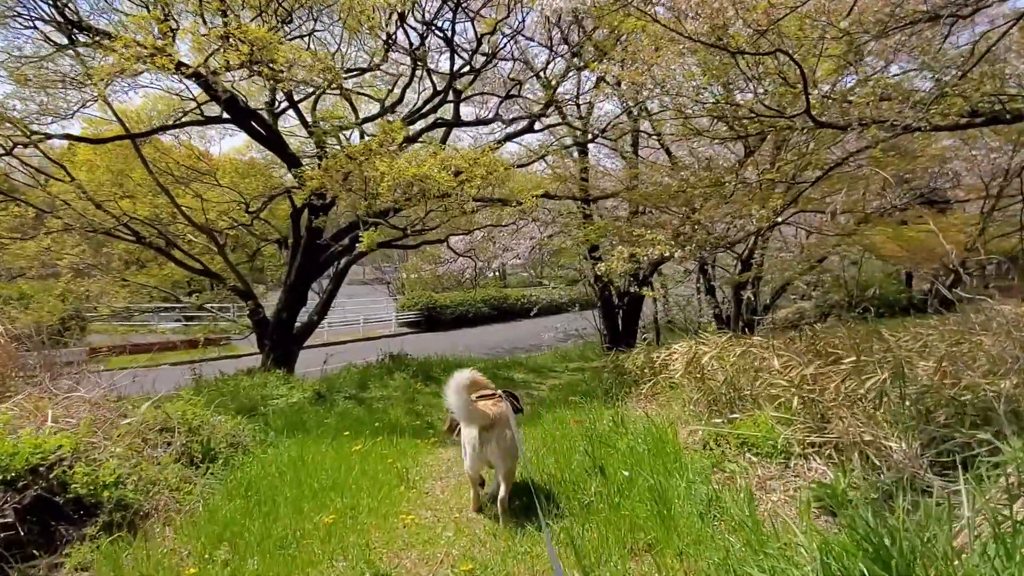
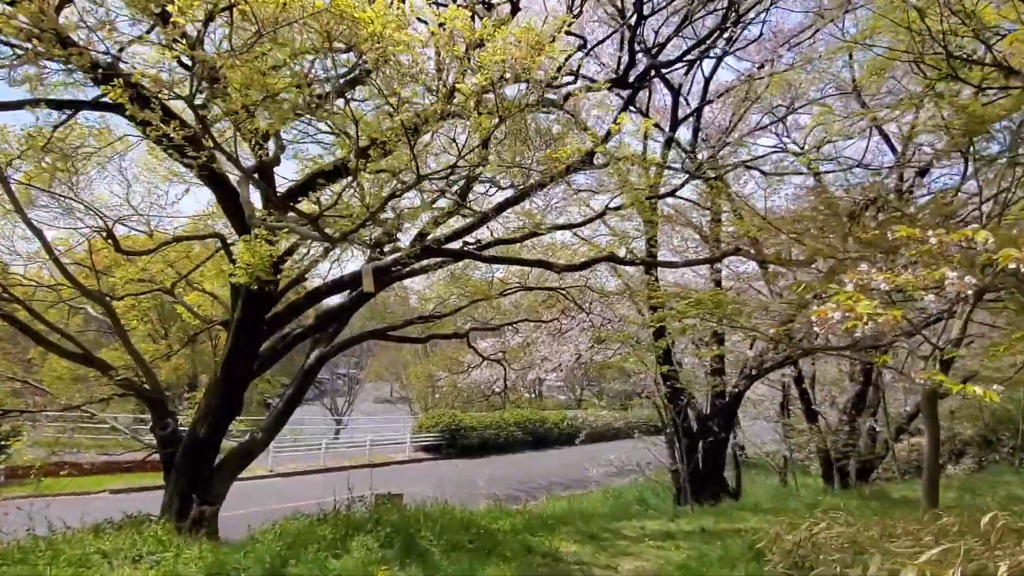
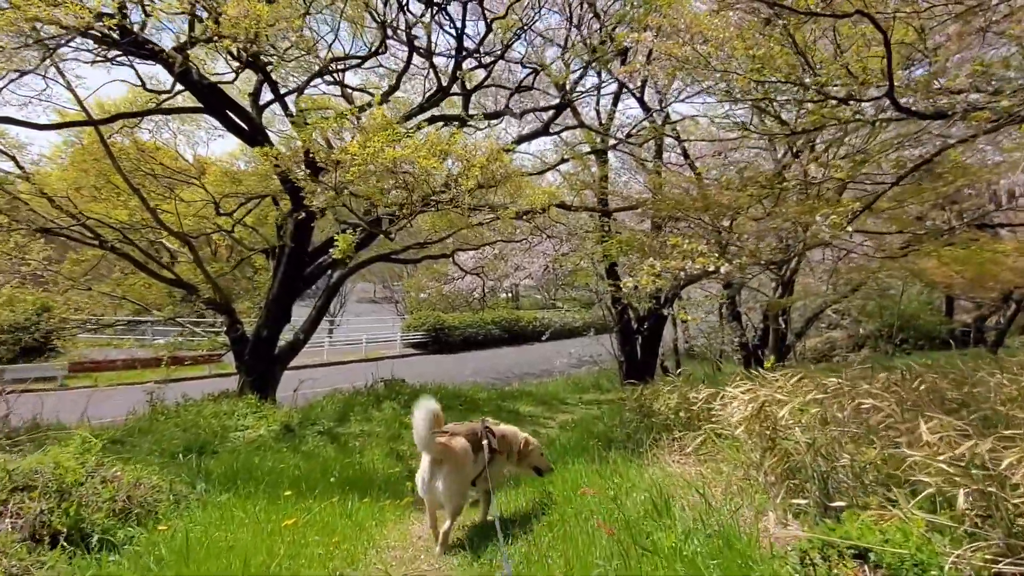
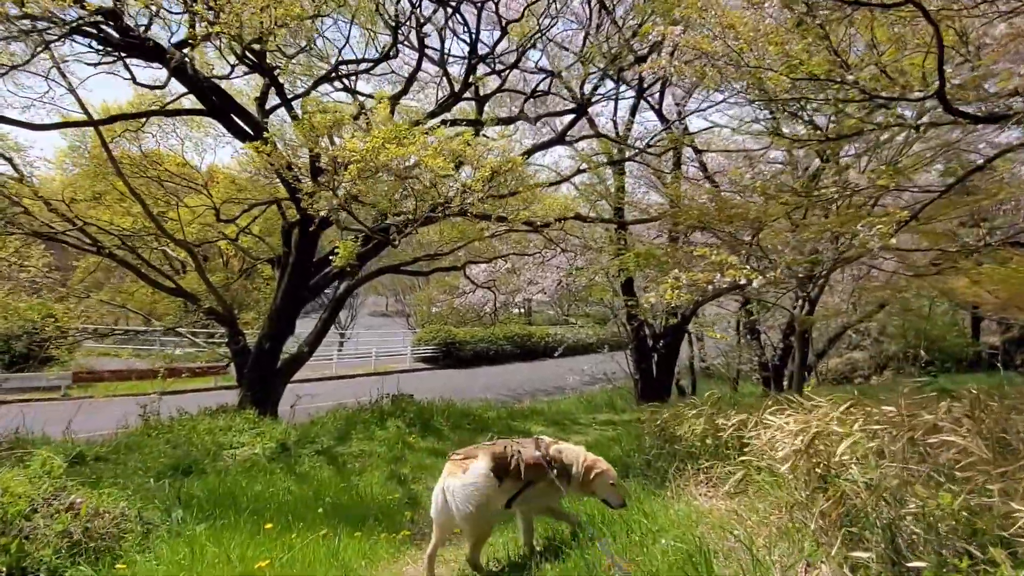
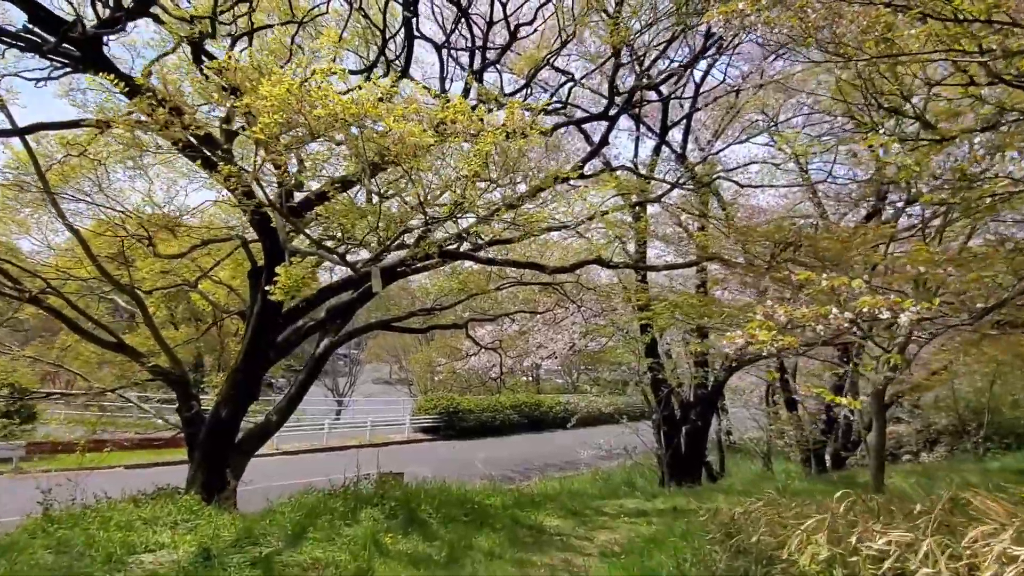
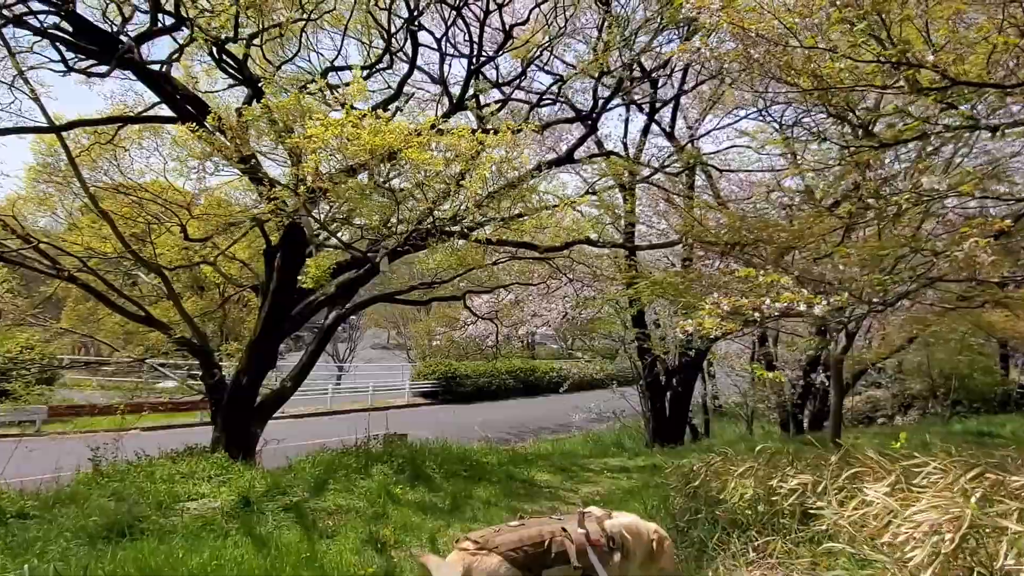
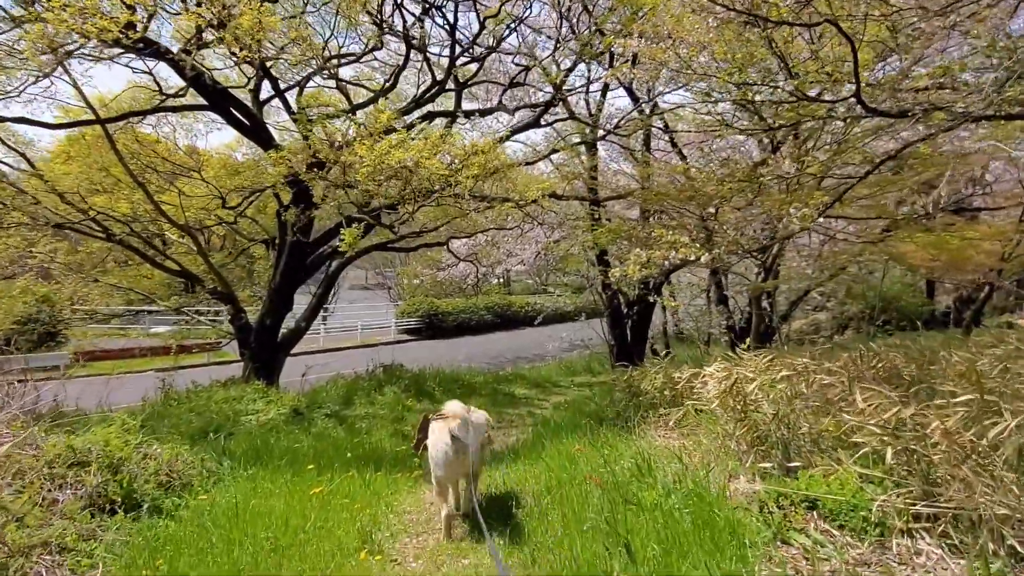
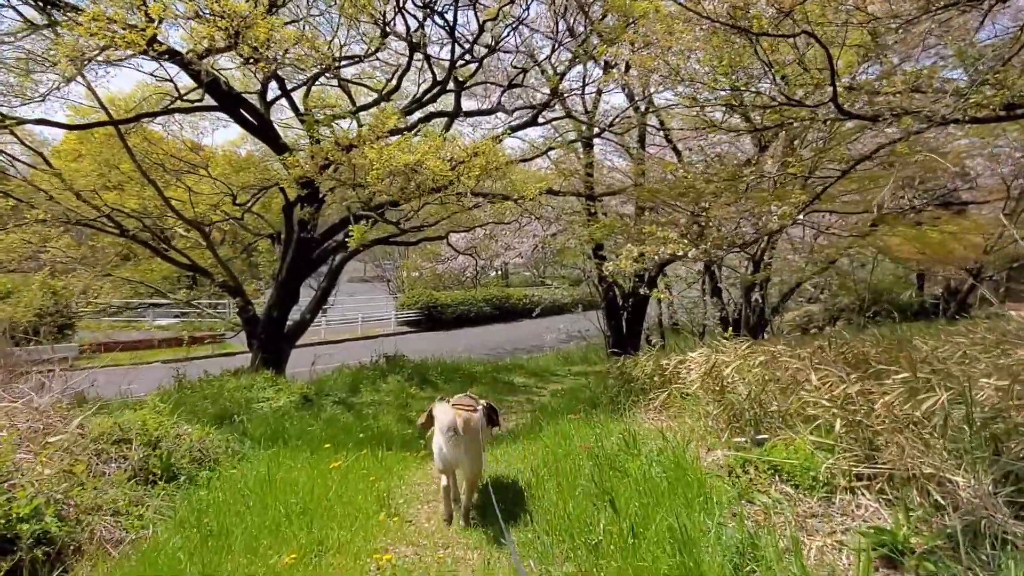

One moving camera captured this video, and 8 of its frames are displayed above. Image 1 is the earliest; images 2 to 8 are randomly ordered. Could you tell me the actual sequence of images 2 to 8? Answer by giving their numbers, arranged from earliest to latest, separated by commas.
8, 7, 3, 4, 6, 5, 2
